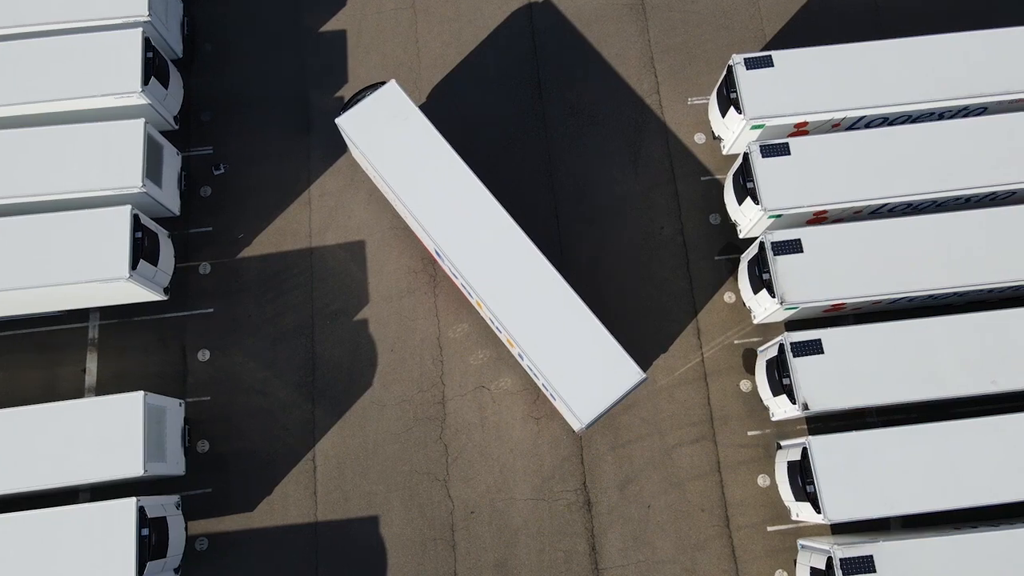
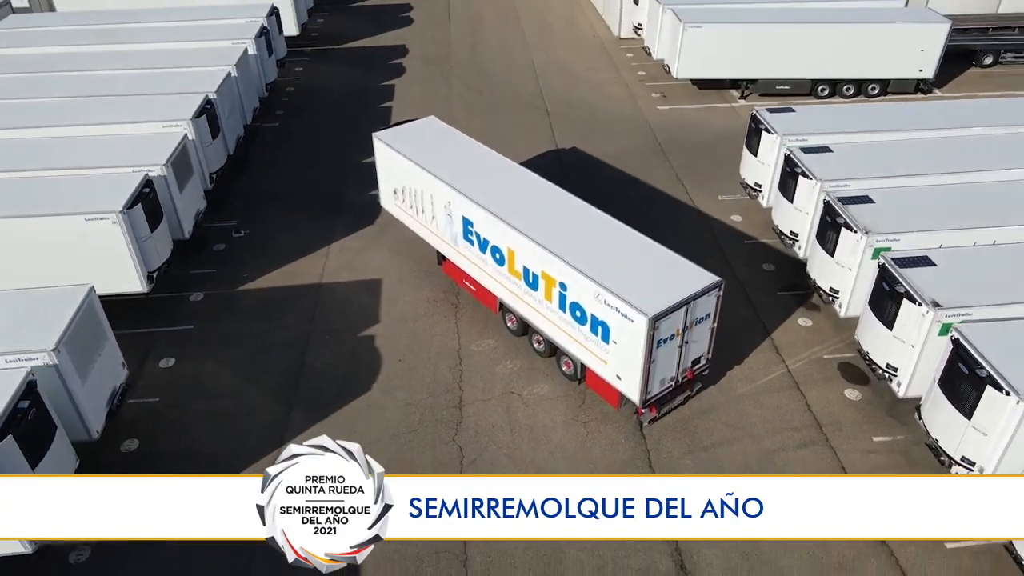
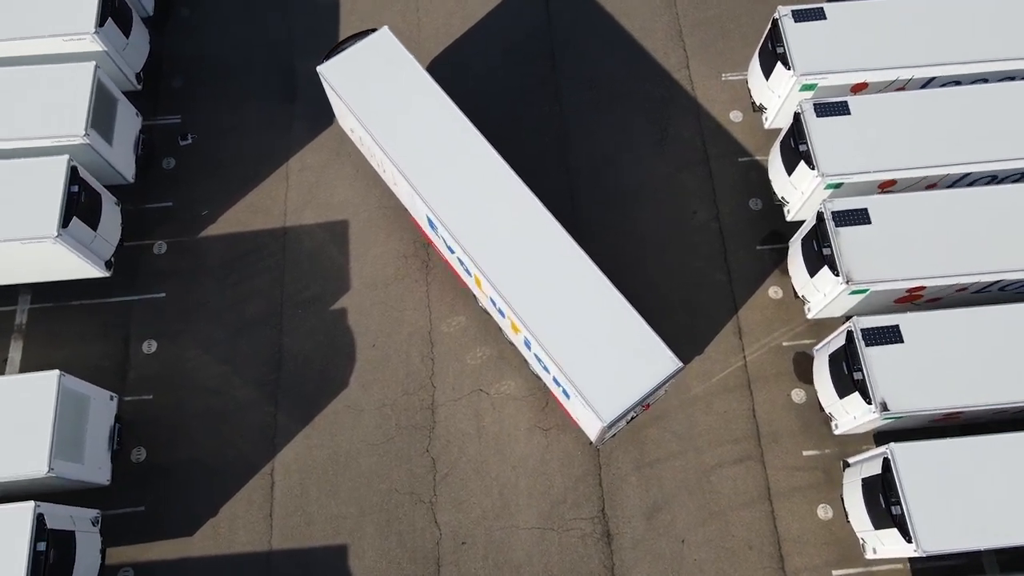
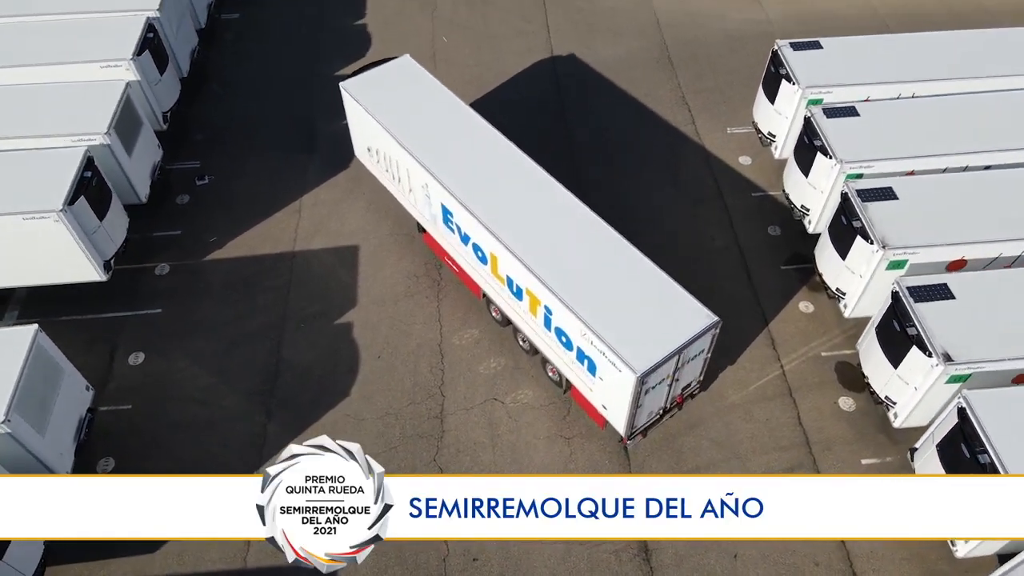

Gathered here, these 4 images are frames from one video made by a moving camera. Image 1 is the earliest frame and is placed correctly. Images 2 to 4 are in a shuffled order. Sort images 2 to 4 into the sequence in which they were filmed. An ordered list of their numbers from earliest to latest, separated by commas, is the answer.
3, 4, 2
